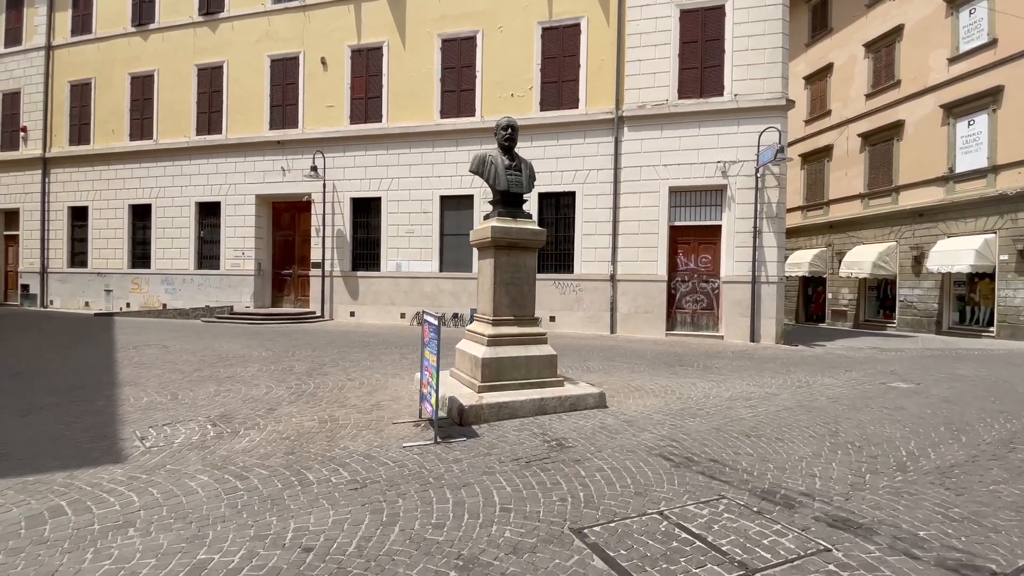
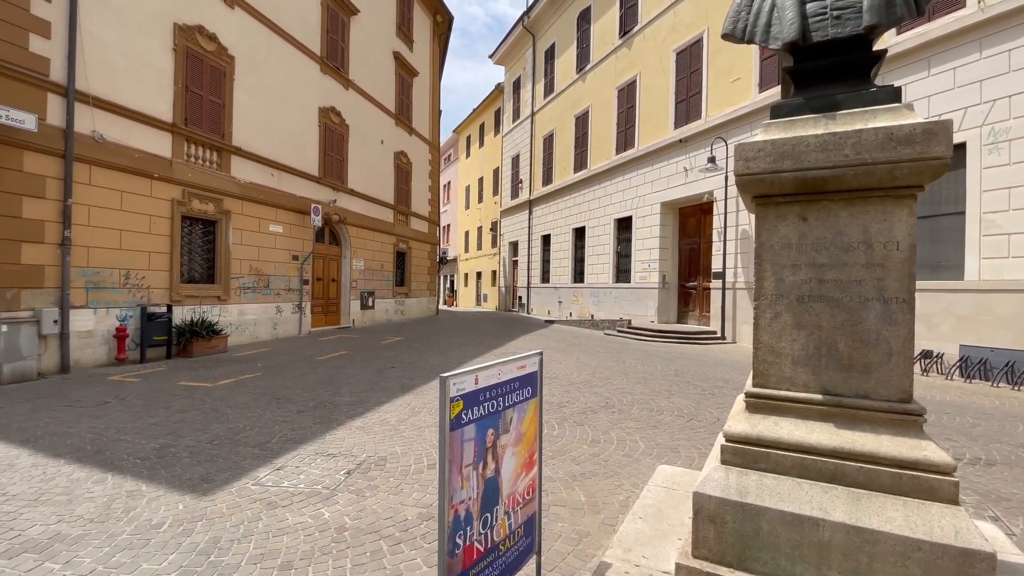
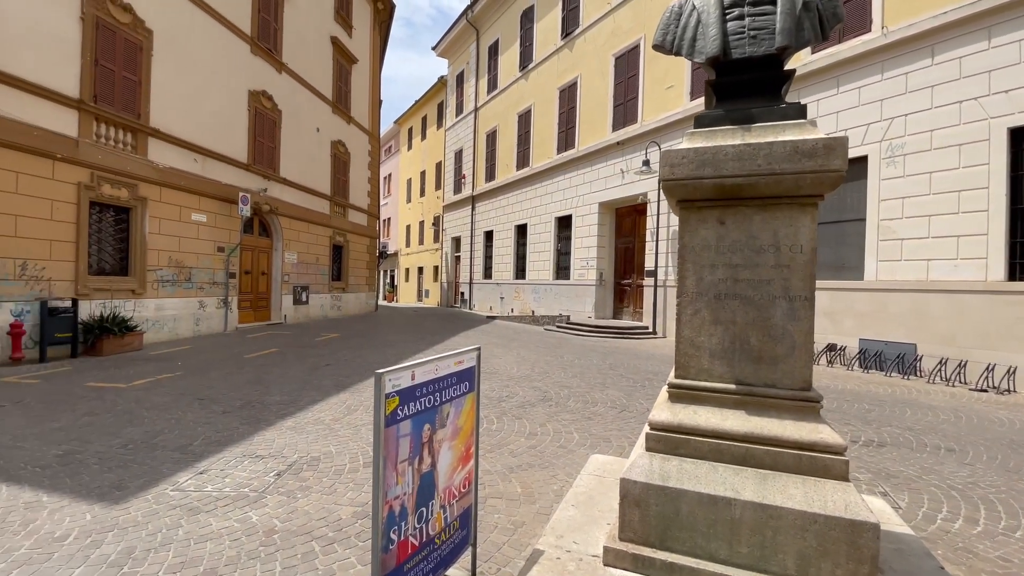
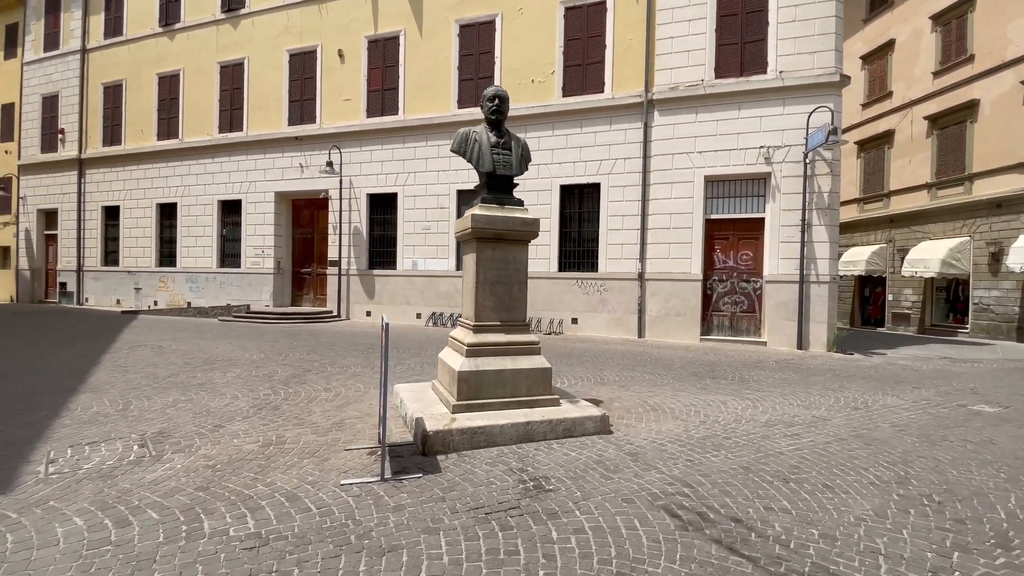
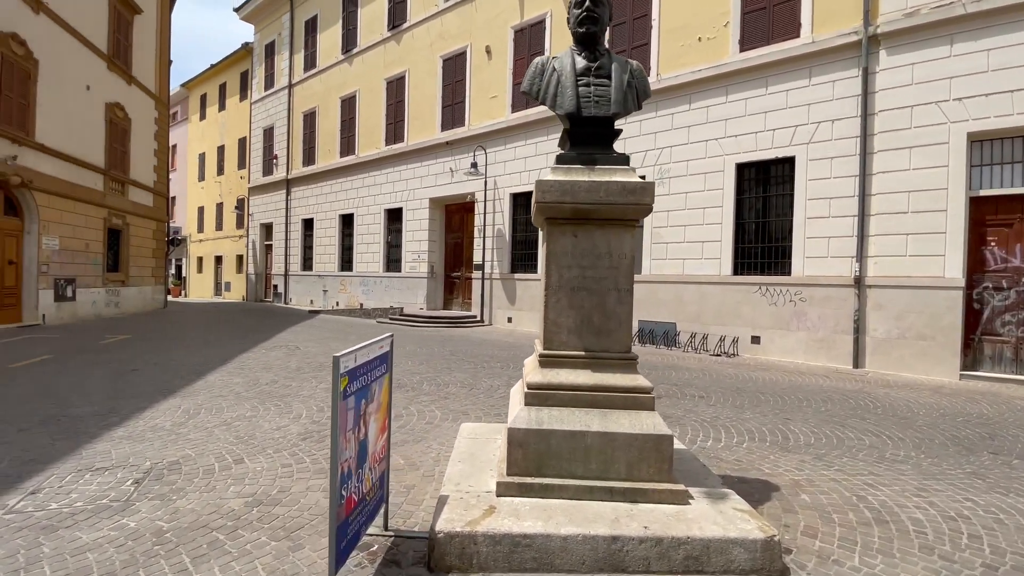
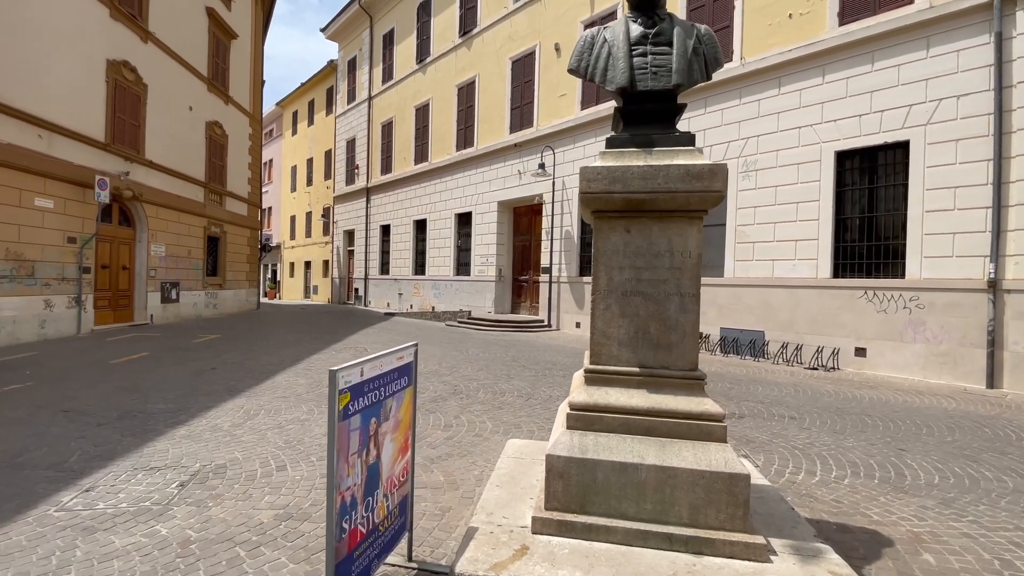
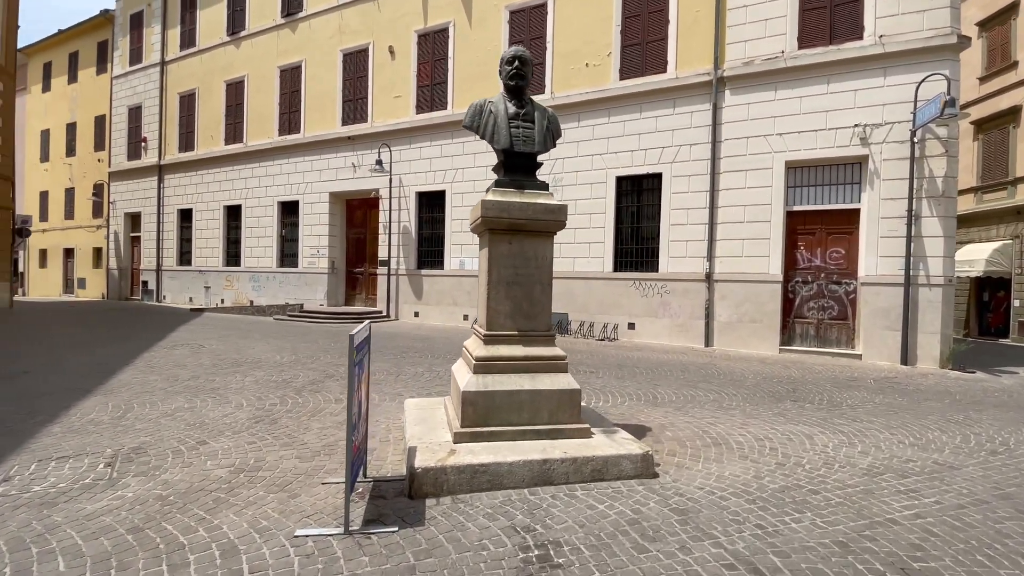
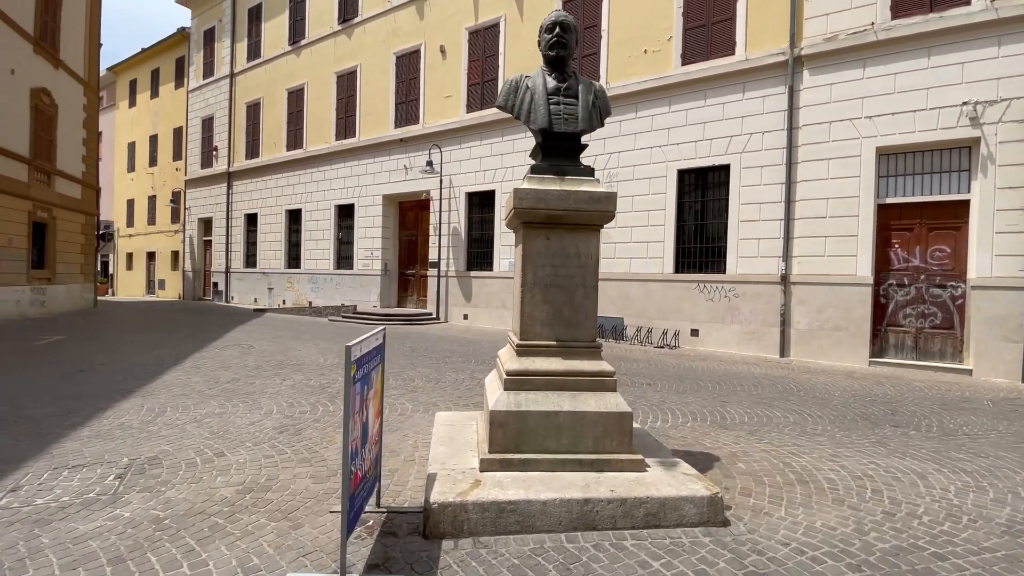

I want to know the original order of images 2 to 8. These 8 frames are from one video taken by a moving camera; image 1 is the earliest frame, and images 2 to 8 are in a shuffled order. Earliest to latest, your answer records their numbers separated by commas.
4, 7, 8, 5, 6, 3, 2
